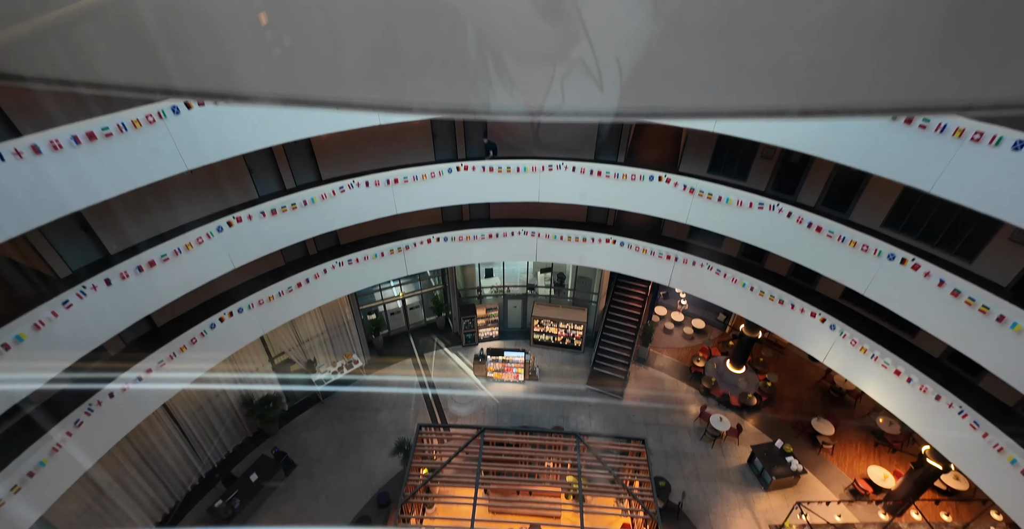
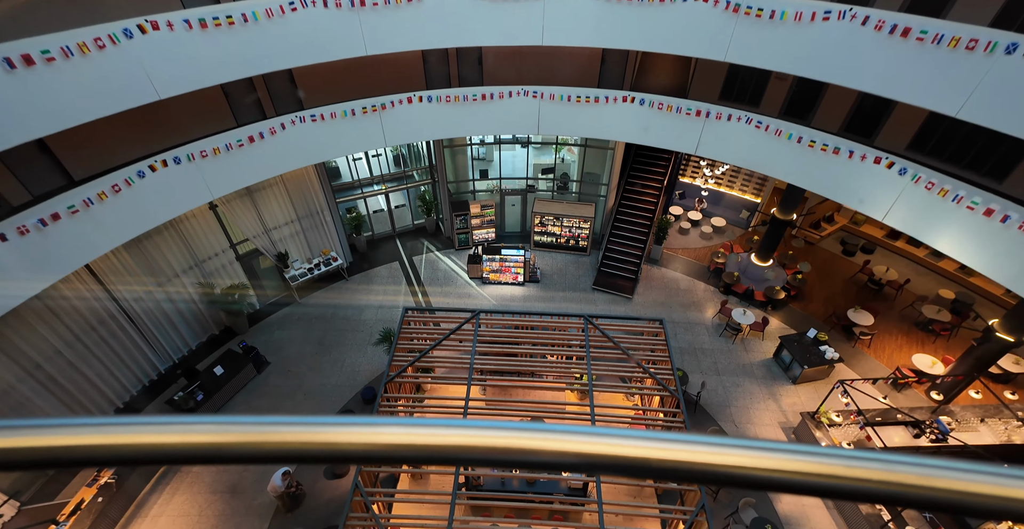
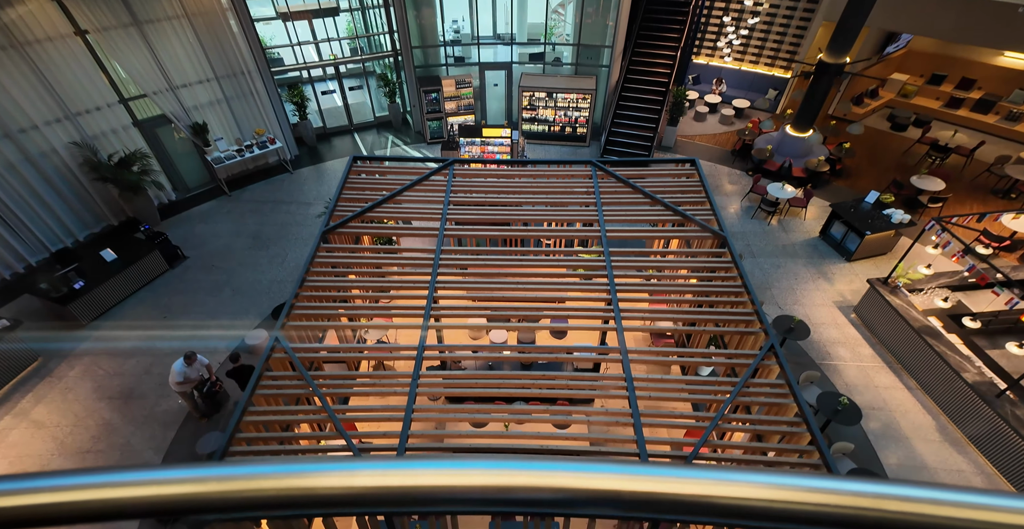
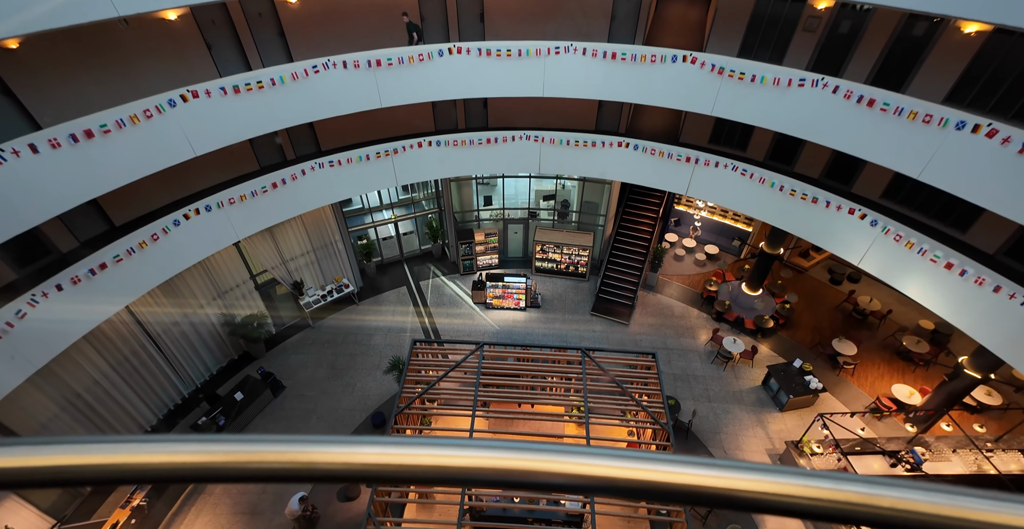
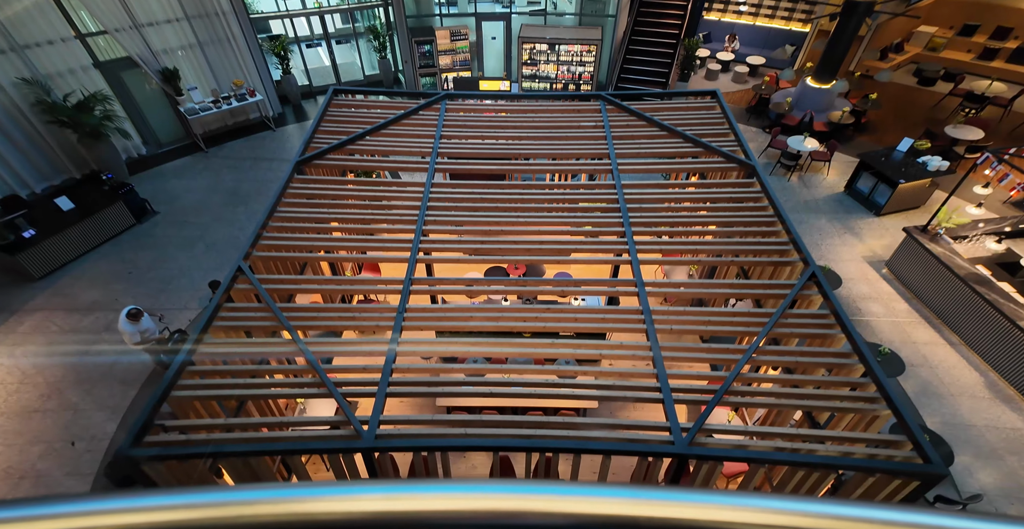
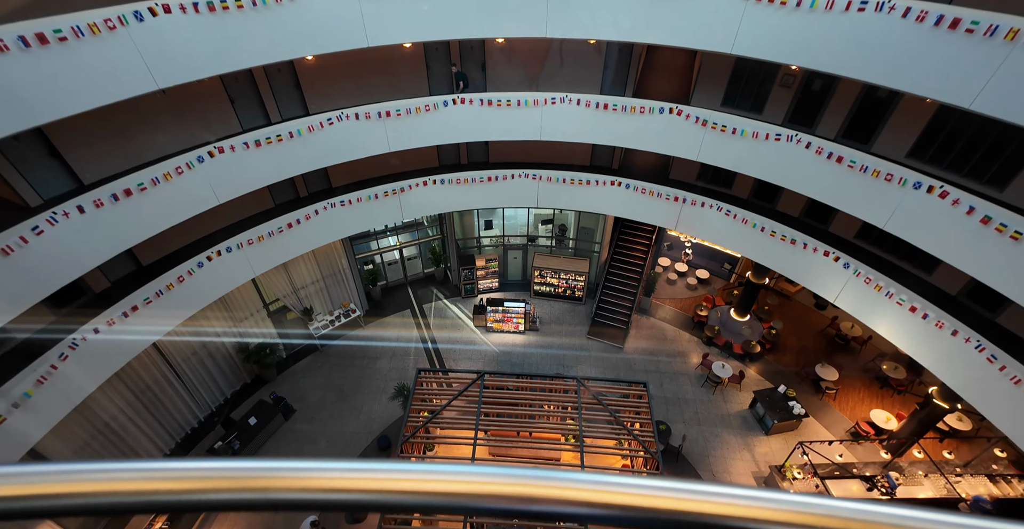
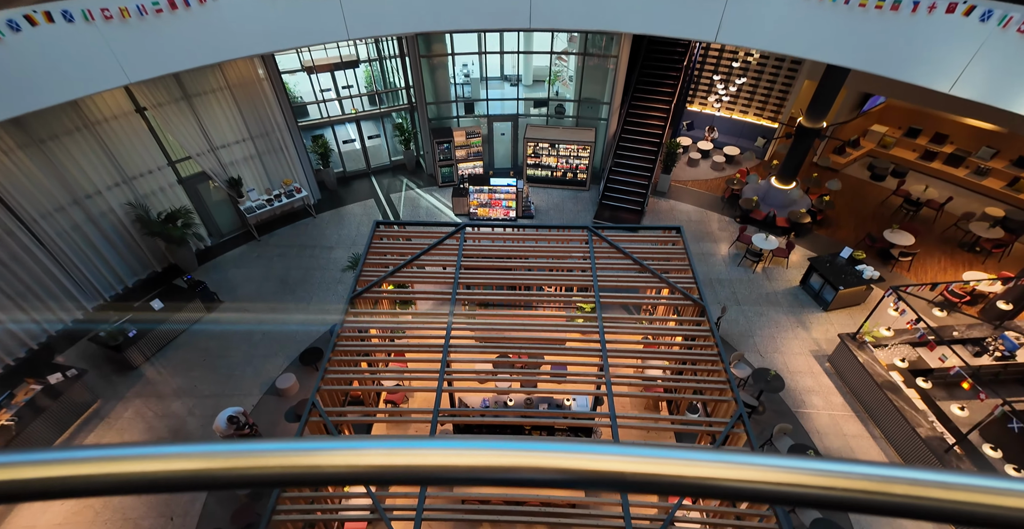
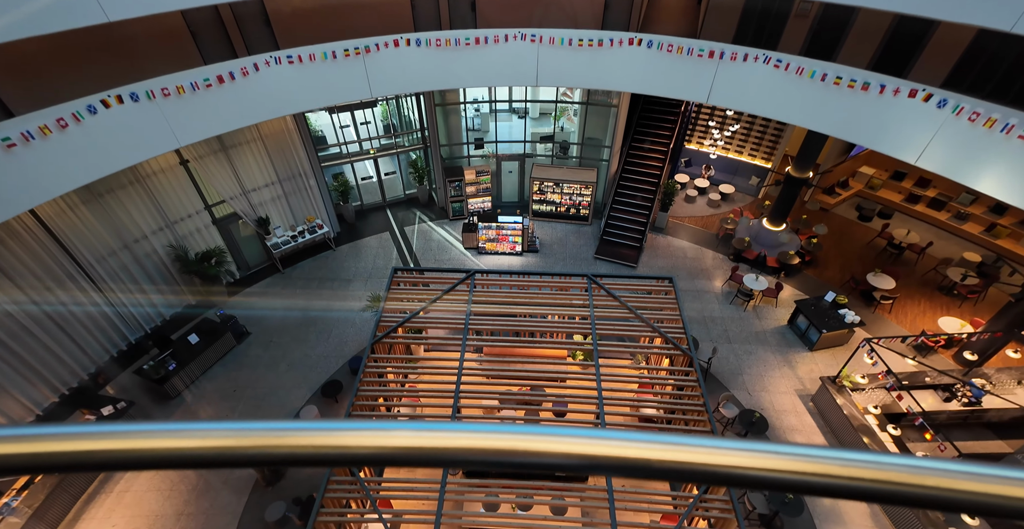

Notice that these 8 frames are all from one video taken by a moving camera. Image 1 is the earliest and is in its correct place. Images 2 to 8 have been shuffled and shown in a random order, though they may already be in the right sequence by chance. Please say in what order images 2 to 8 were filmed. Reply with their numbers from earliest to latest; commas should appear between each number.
6, 4, 2, 8, 7, 3, 5
